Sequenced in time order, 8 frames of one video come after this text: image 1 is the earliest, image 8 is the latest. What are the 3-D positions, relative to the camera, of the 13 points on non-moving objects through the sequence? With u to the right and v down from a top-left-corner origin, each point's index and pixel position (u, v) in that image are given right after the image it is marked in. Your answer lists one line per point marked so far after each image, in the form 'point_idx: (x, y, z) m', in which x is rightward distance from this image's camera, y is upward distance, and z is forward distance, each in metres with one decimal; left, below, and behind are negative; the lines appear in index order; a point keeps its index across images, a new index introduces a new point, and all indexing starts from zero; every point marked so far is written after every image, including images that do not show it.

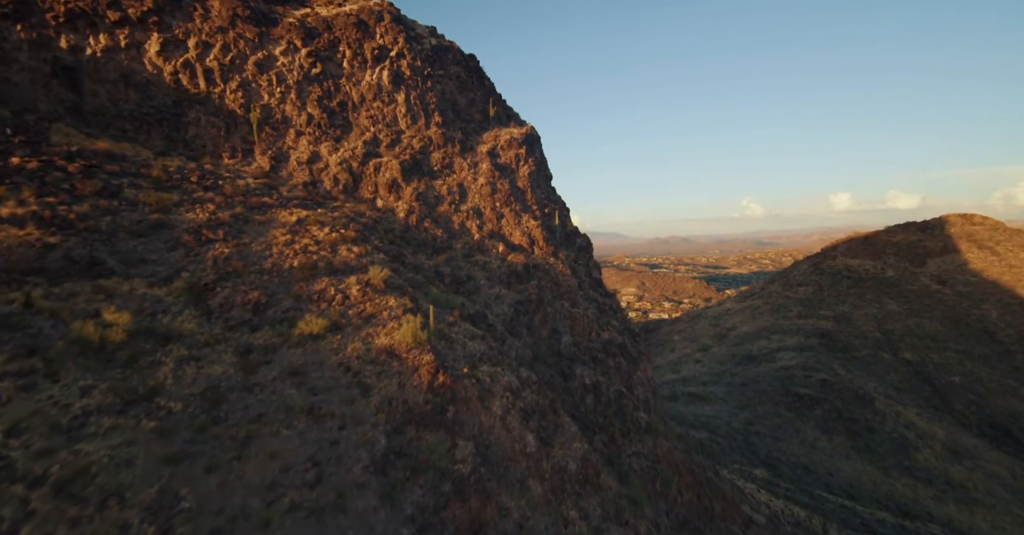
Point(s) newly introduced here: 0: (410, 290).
0: (-4.1, -0.9, +17.8) m
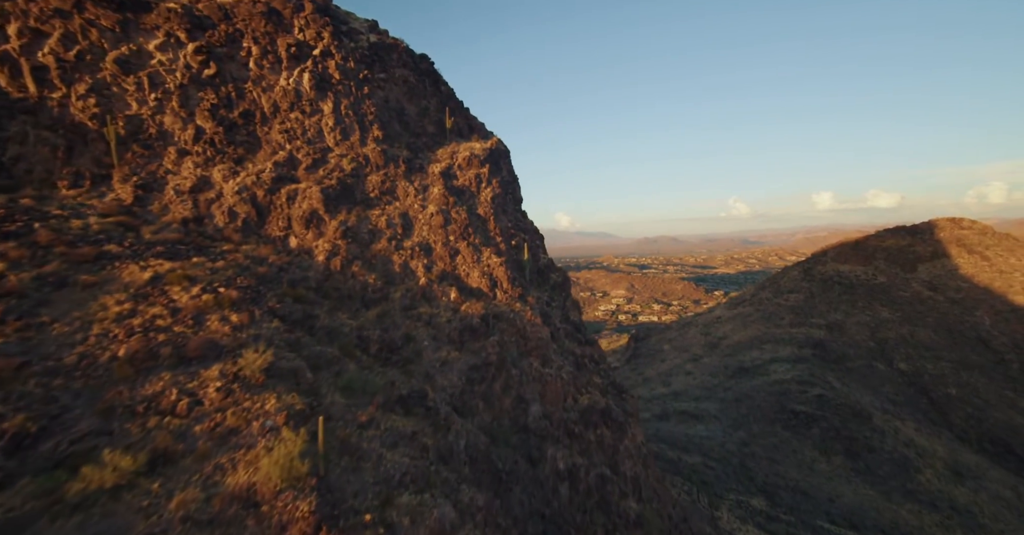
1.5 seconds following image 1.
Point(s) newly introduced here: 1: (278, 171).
0: (-6.0, -3.2, +12.8) m
1: (-9.9, +4.2, +18.5) m
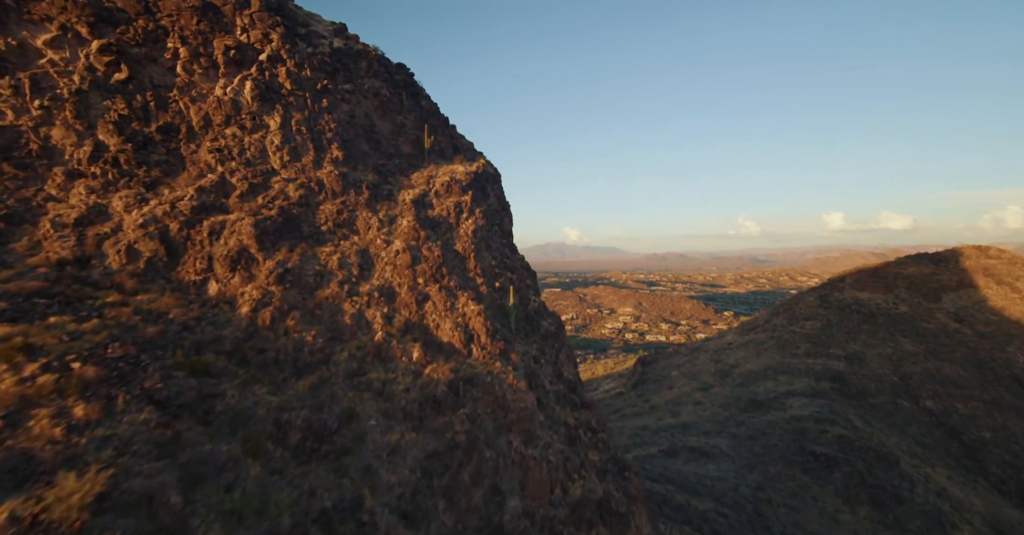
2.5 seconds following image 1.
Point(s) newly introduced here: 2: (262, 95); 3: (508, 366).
0: (-7.0, -4.8, +9.0) m
1: (-10.7, +2.4, +15.0) m
2: (-9.9, +6.8, +17.1) m
3: (-0.1, -4.0, +17.6) m
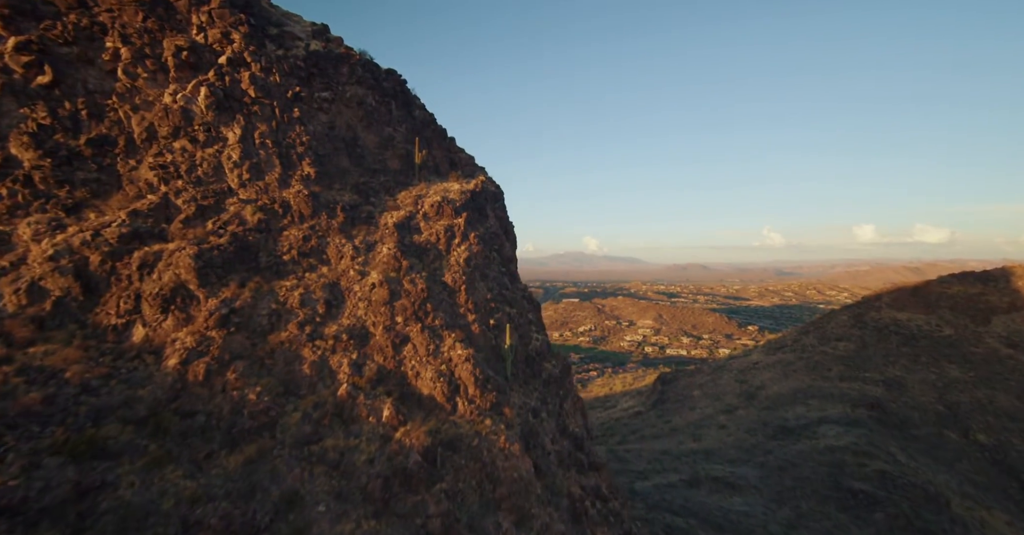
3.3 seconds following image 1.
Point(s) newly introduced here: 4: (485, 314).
0: (-7.6, -5.9, +6.3) m
1: (-10.9, +1.3, +12.6) m
2: (-10.0, +5.6, +14.8) m
3: (-0.4, -5.3, +14.6) m
4: (-1.1, -1.8, +17.1) m
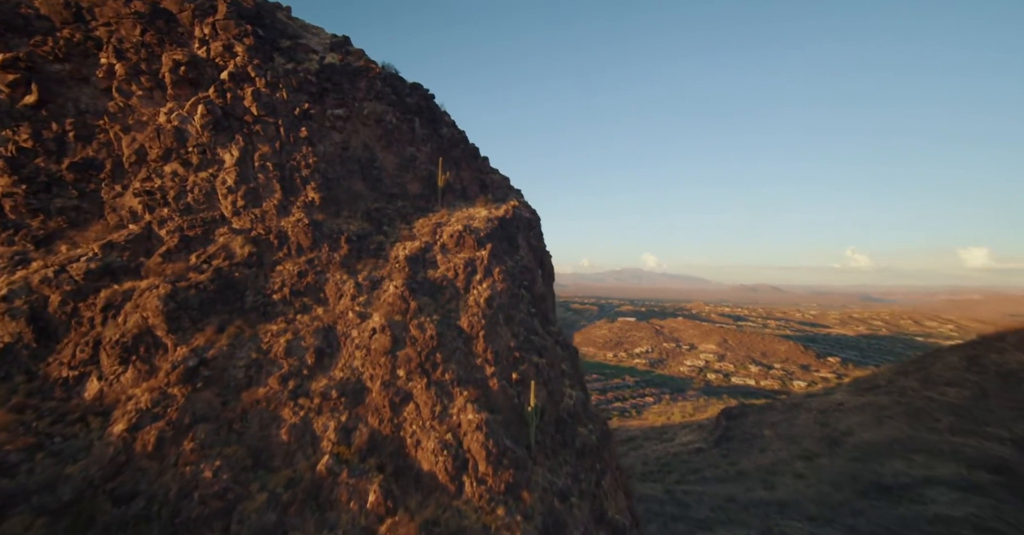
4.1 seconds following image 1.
0: (-8.1, -6.7, +4.3) m
1: (-10.4, +0.3, +11.2) m
2: (-9.1, +4.4, +13.4) m
3: (+0.1, -6.7, +11.5) m
4: (-0.1, -3.2, +14.2) m
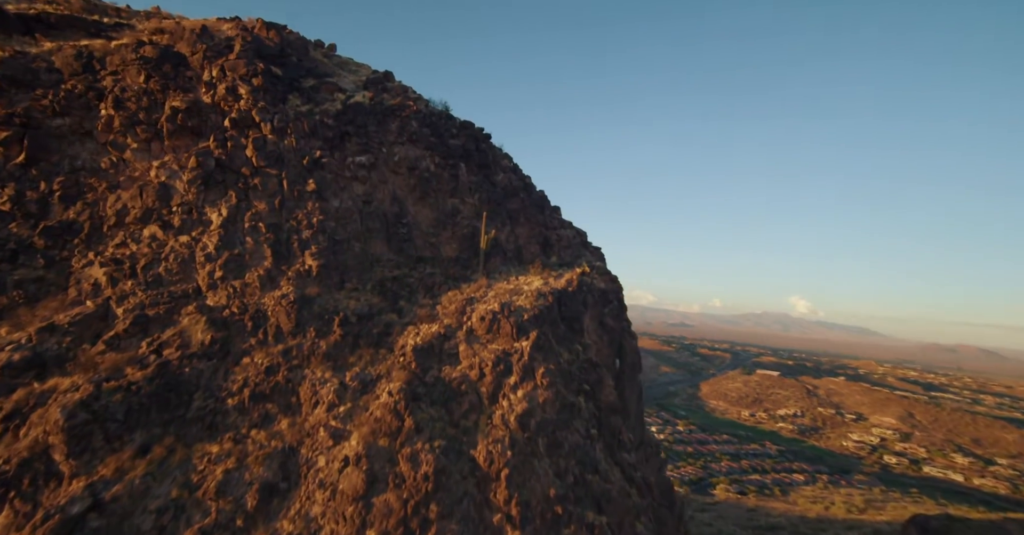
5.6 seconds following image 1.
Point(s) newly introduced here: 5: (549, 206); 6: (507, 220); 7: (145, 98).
0: (-9.9, -8.1, +1.4) m
1: (-9.9, -1.6, +9.2) m
2: (-7.9, +2.3, +11.3) m
3: (0.0, -8.8, +6.1) m
4: (+0.6, -5.6, +9.1) m
5: (+1.3, +2.3, +15.6) m
6: (-0.2, +1.6, +14.2) m
7: (-9.7, +4.4, +11.5) m
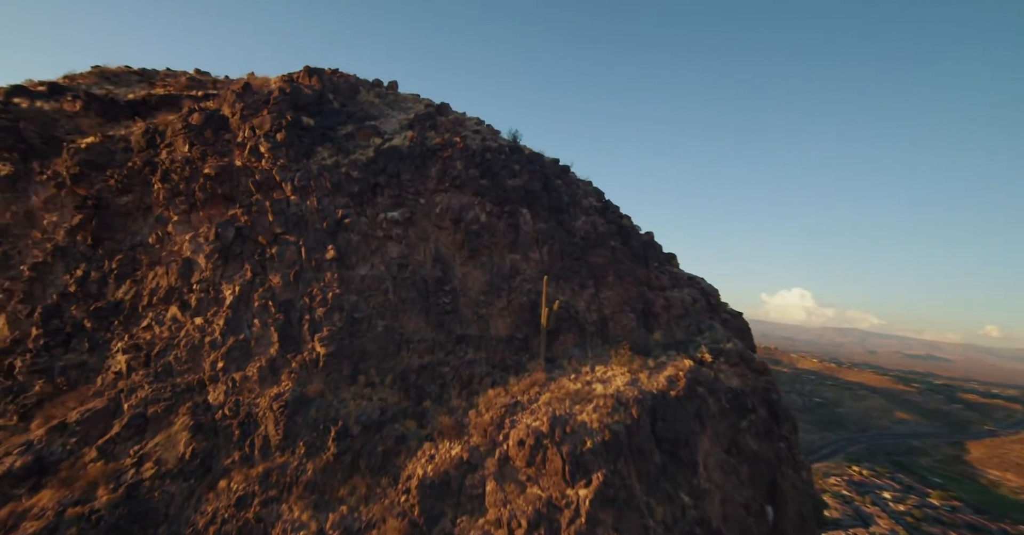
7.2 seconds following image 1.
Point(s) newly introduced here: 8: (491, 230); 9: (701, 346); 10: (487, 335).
0: (-11.9, -9.7, +1.0) m
1: (-9.2, -3.5, +8.6) m
2: (-6.6, +0.4, +10.0) m
3: (-0.9, -10.3, +1.8) m
4: (+0.7, -7.2, +4.5) m
5: (+3.6, +0.4, +10.8) m
6: (+1.7, -0.2, +9.9) m
7: (-8.2, +2.4, +10.9) m
8: (-0.5, +1.0, +10.3) m
9: (+3.9, -1.5, +8.7) m
10: (-0.5, -1.5, +9.6) m
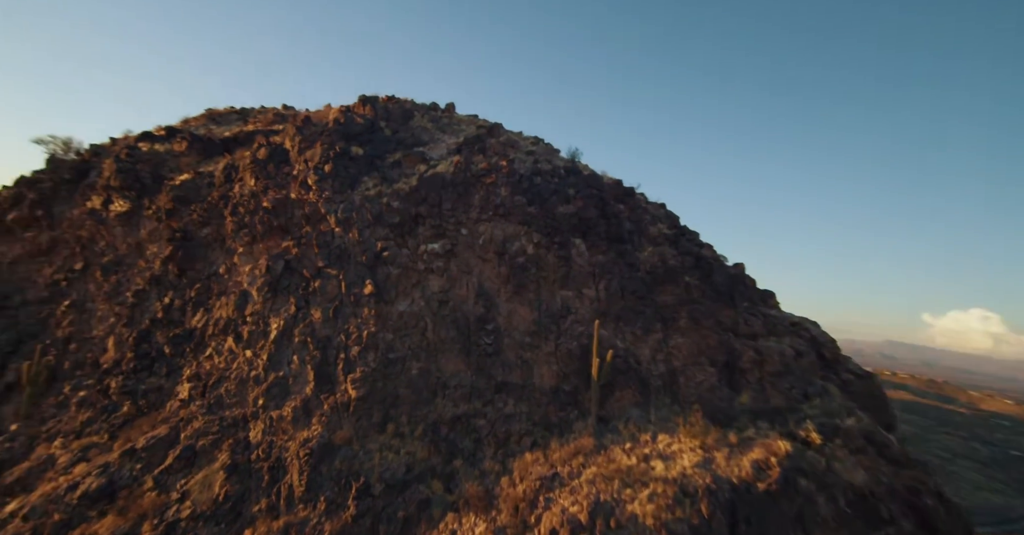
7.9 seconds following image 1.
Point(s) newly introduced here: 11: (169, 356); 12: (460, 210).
0: (-12.6, -10.3, +2.2) m
1: (-8.3, -4.3, +9.2) m
2: (-5.5, -0.4, +10.1) m
3: (-1.8, -10.9, +0.7) m
4: (+0.4, -7.9, +3.0) m
5: (+4.6, -0.4, +8.6) m
6: (+2.6, -1.0, +8.2) m
7: (-6.8, +1.6, +11.3) m
8: (+0.6, +0.2, +9.0) m
9: (+4.5, -2.3, +6.5) m
10: (+0.3, -2.3, +8.3) m
11: (-8.7, -2.3, +10.9) m
12: (-1.2, +1.6, +9.7) m
